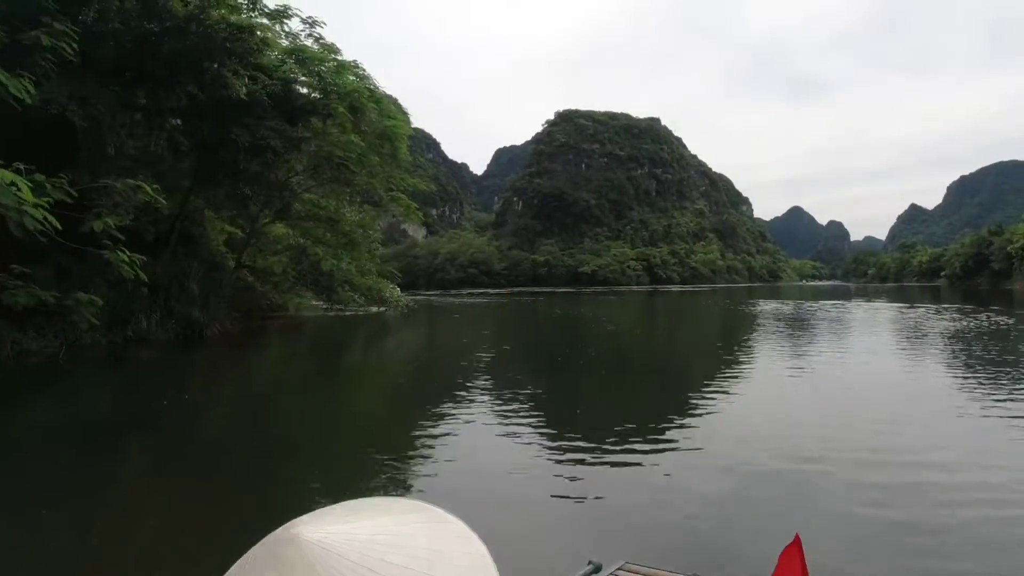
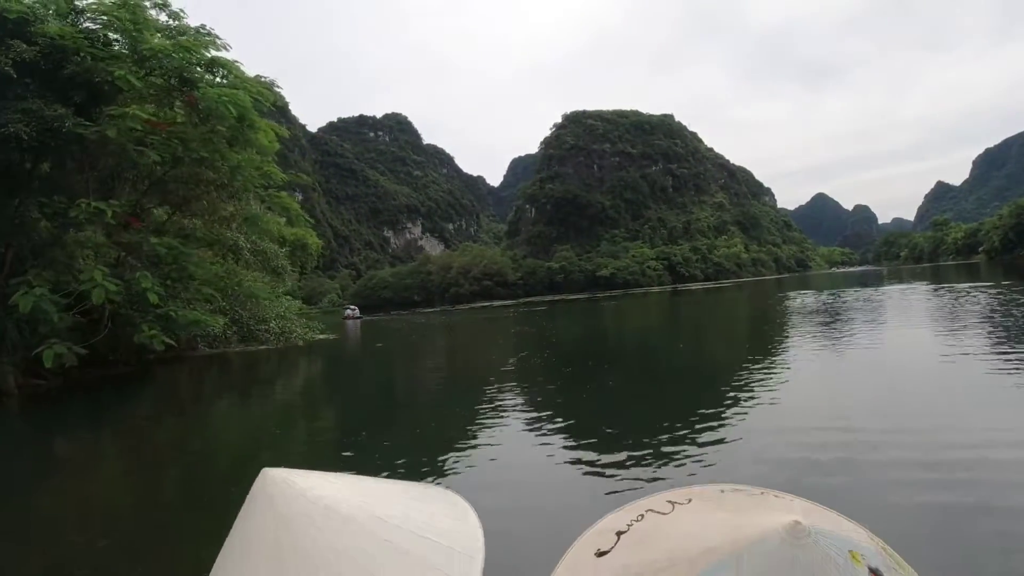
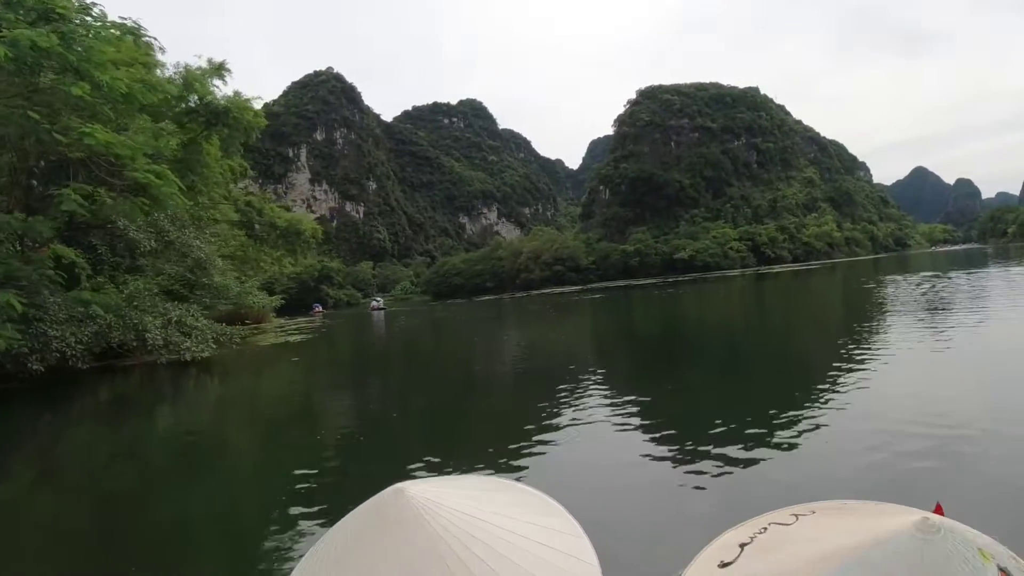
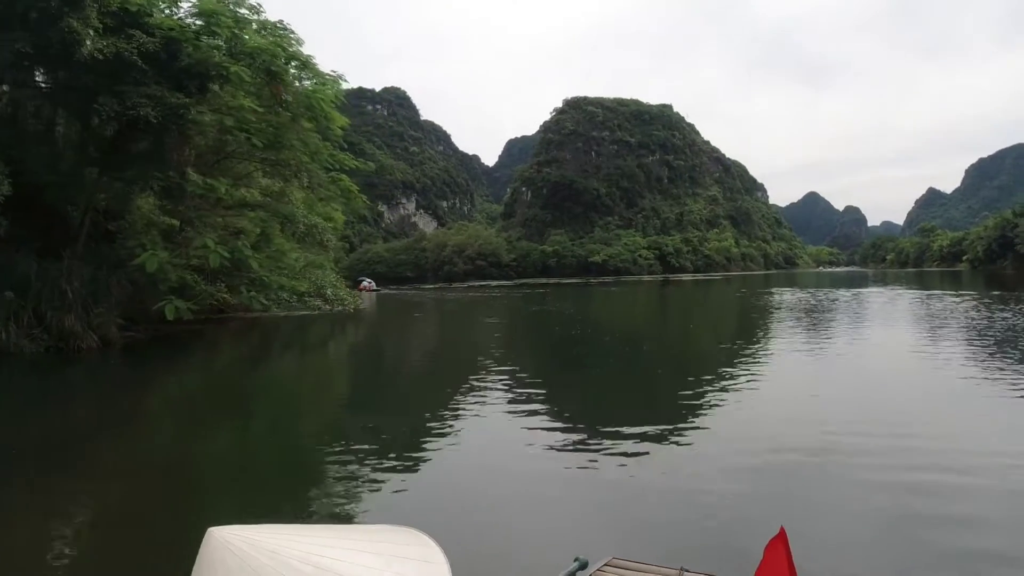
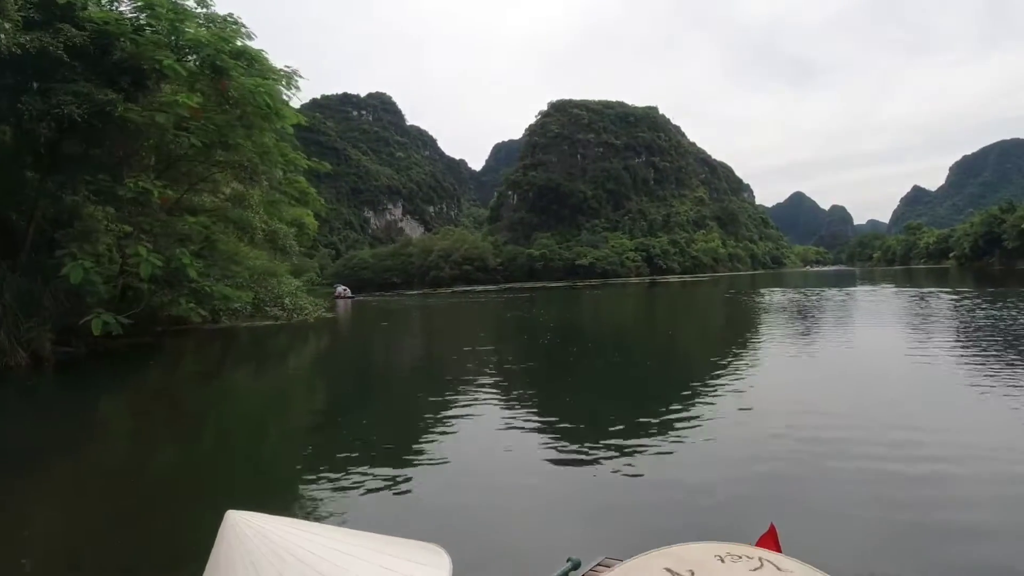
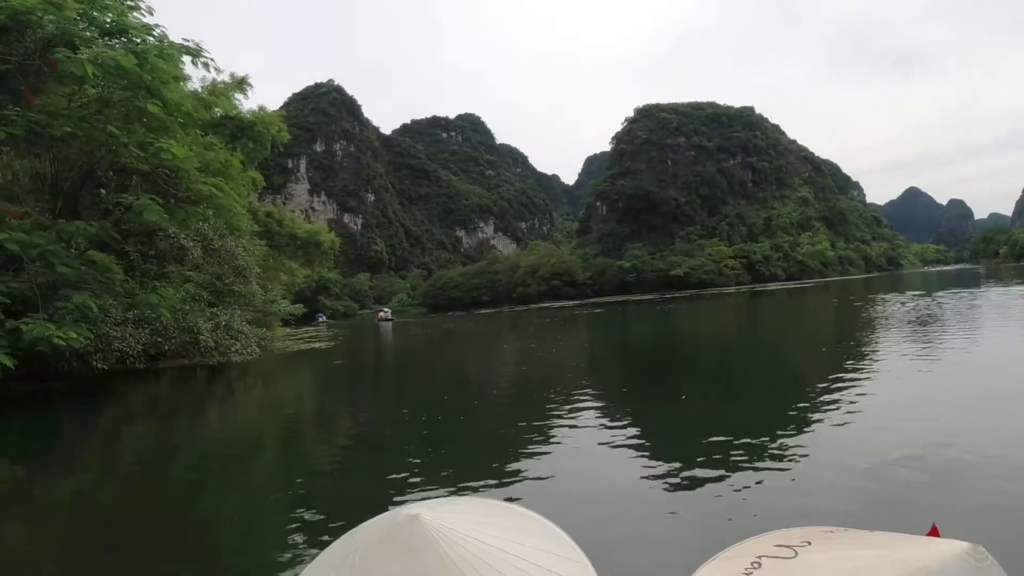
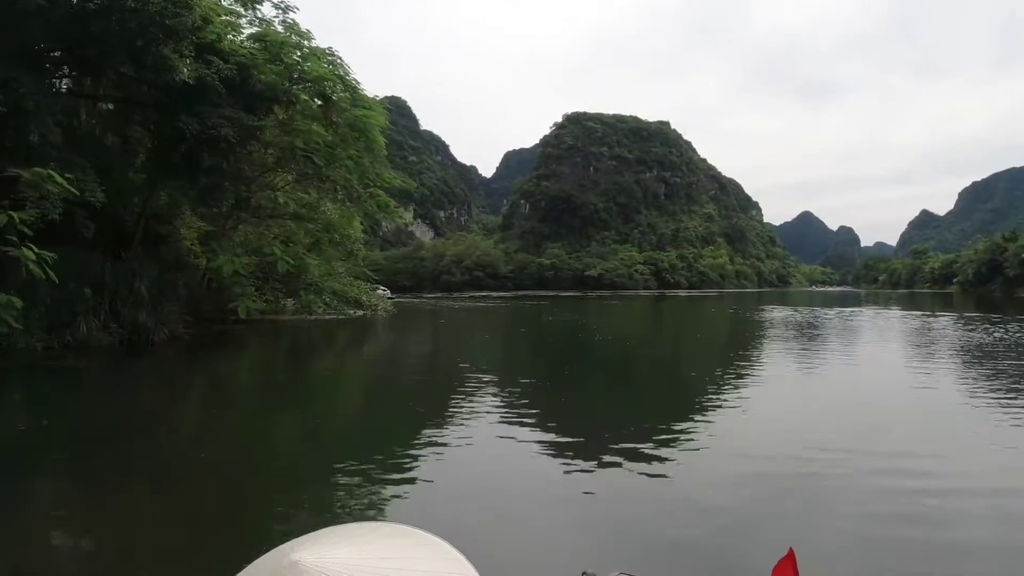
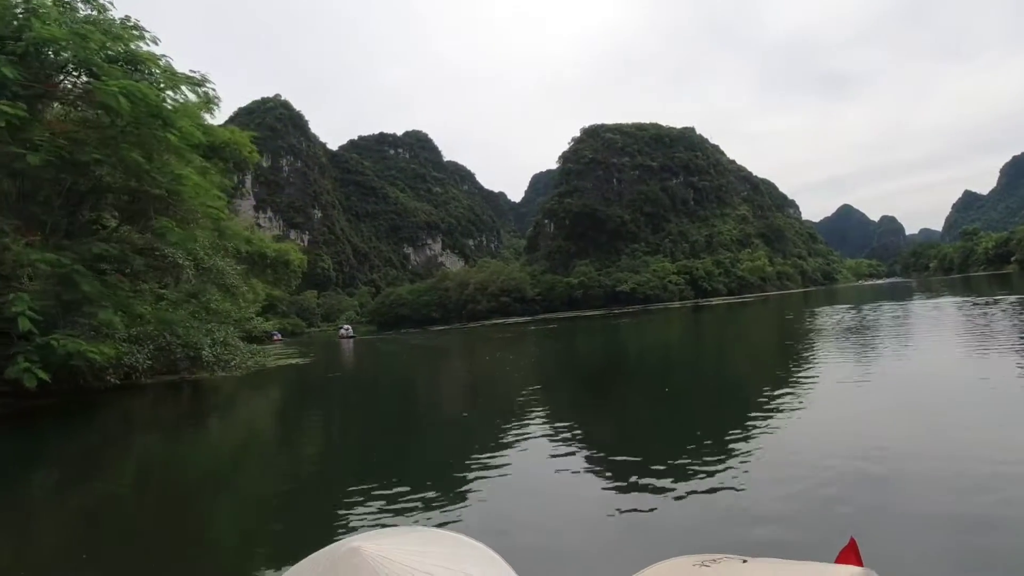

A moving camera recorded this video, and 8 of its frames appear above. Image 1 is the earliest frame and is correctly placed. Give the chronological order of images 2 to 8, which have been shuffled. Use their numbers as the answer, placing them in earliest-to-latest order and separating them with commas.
7, 4, 5, 2, 8, 6, 3
